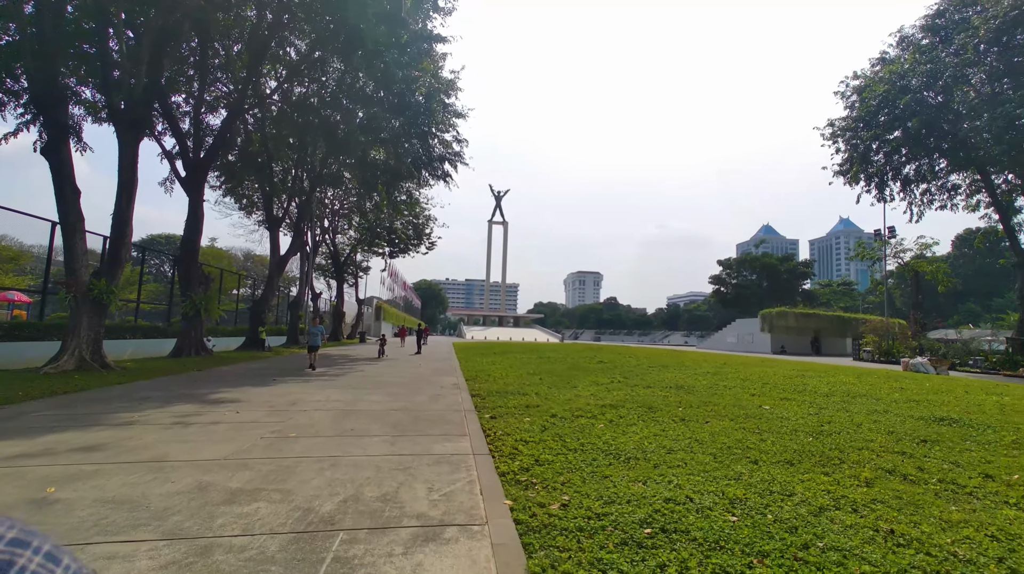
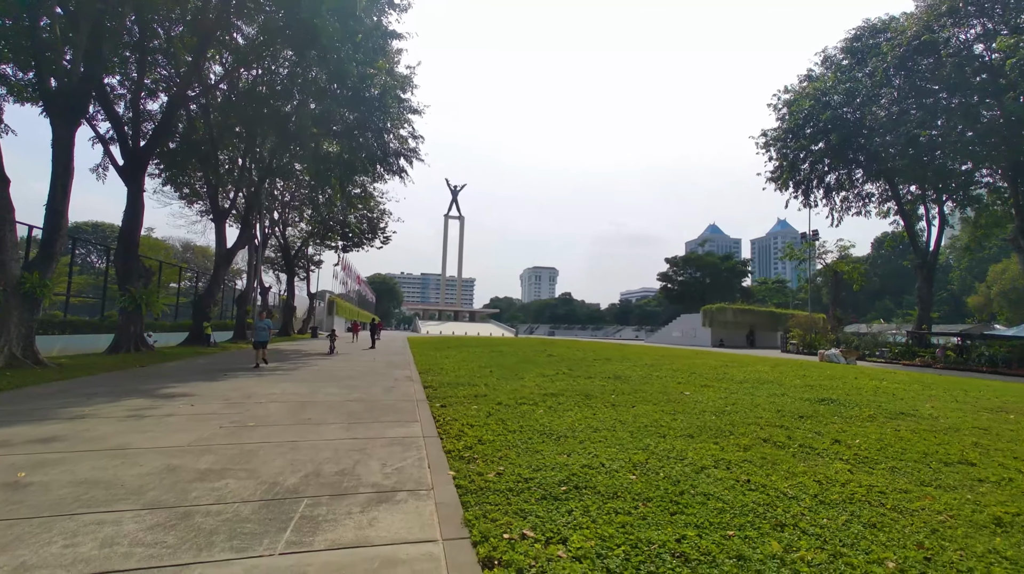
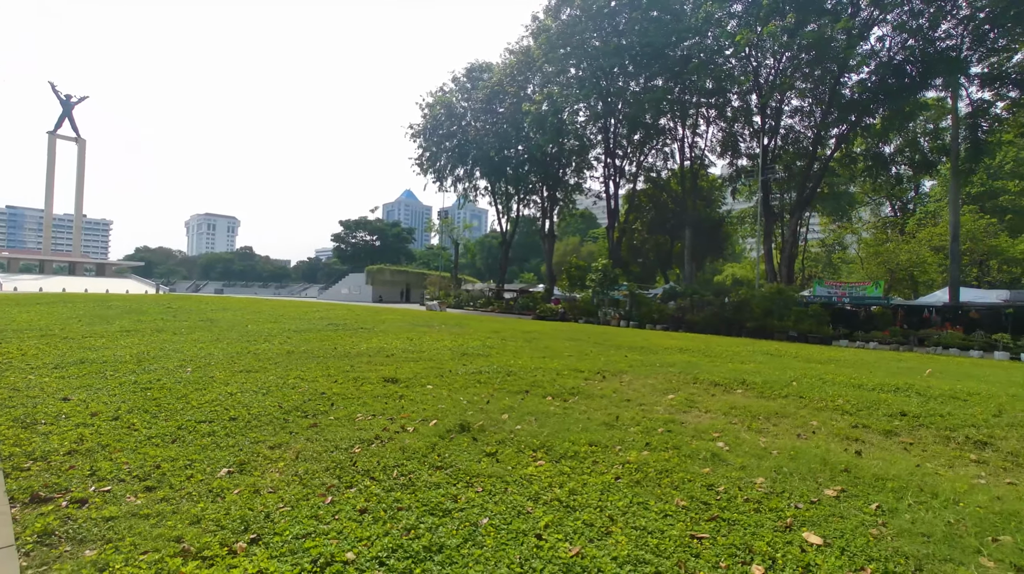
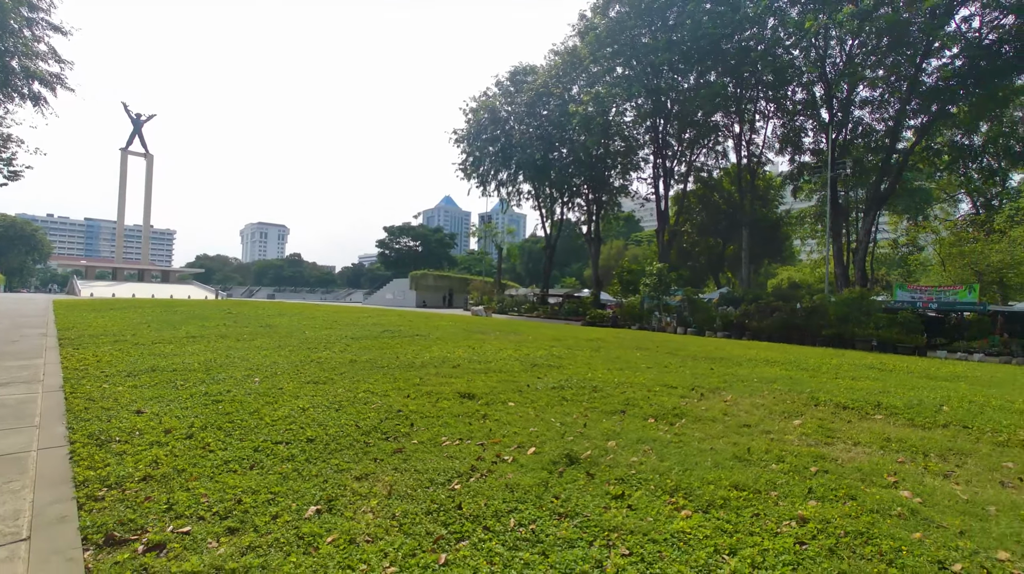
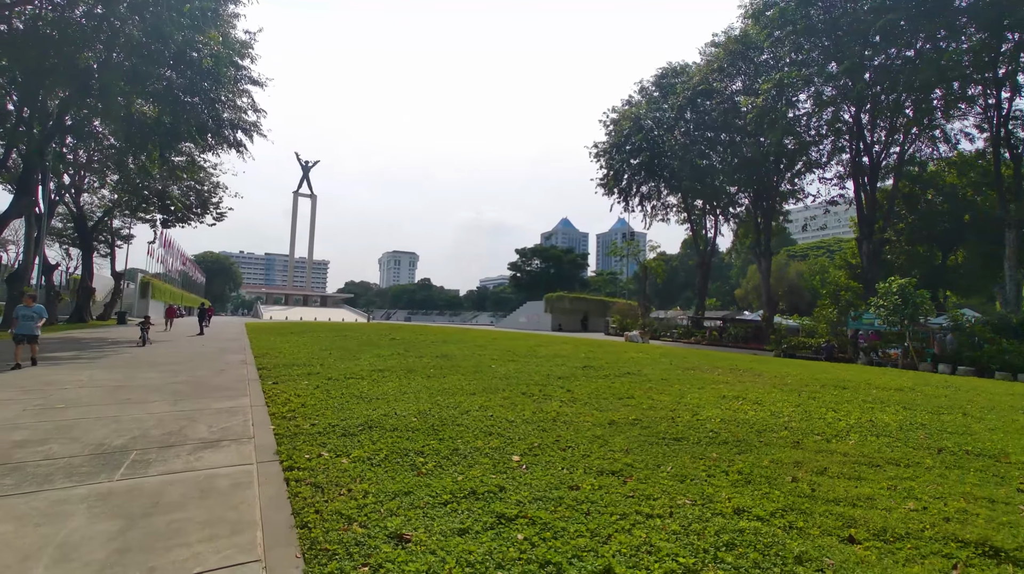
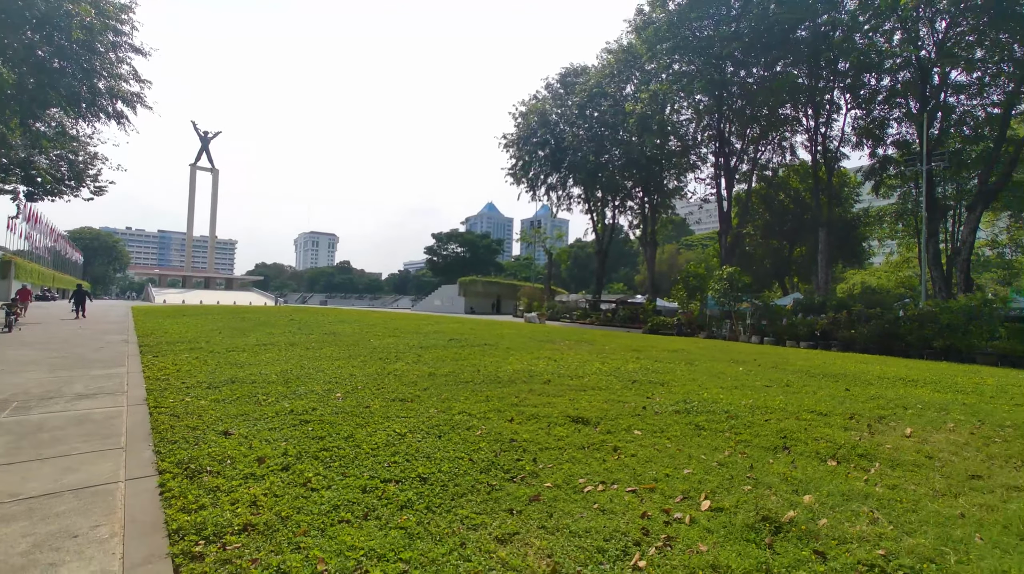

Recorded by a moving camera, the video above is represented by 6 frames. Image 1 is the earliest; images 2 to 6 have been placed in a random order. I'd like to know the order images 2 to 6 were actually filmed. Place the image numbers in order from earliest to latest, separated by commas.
2, 5, 6, 4, 3
